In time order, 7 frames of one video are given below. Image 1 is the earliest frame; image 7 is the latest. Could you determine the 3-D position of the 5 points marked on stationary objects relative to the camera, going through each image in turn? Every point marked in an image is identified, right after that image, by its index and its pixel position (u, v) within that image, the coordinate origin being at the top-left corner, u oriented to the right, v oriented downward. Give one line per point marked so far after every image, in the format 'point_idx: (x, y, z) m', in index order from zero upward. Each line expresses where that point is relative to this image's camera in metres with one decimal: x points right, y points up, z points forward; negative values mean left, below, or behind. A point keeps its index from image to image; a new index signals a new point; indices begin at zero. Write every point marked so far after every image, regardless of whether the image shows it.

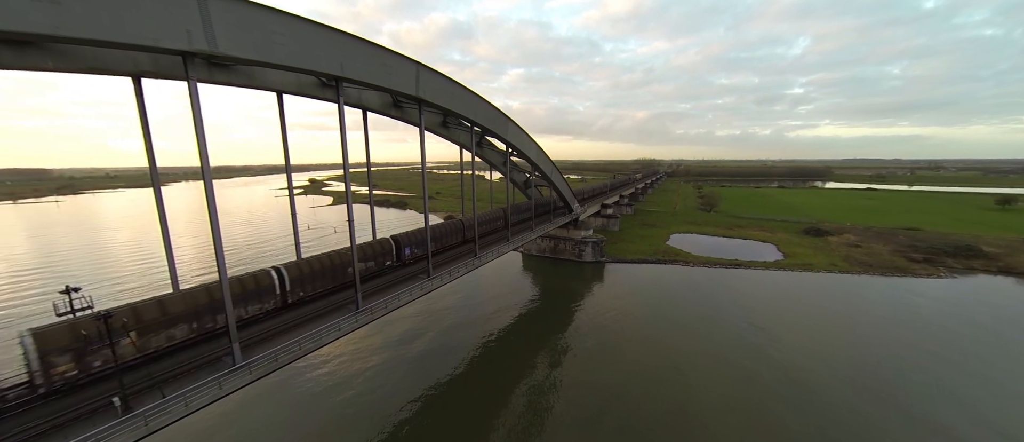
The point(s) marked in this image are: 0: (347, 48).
0: (-5.2, +5.6, +11.0) m
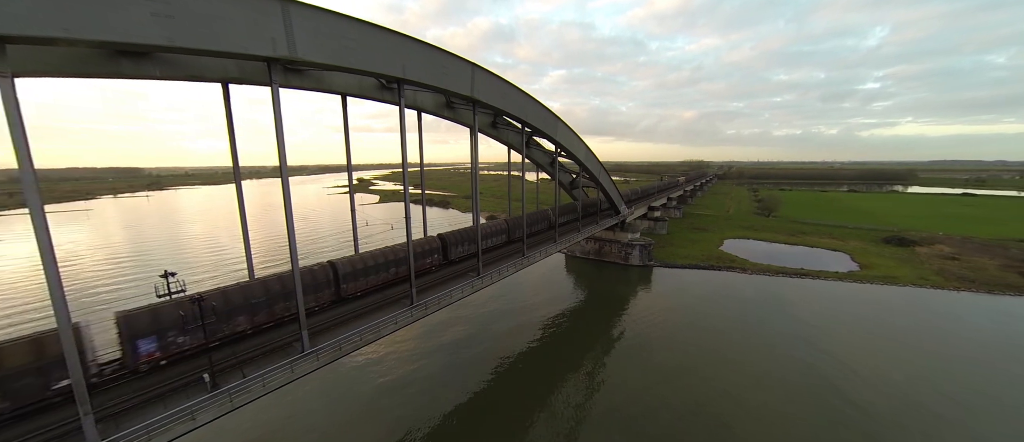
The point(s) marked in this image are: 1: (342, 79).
0: (-3.4, +5.7, +11.3) m
1: (-6.2, +5.3, +12.5) m
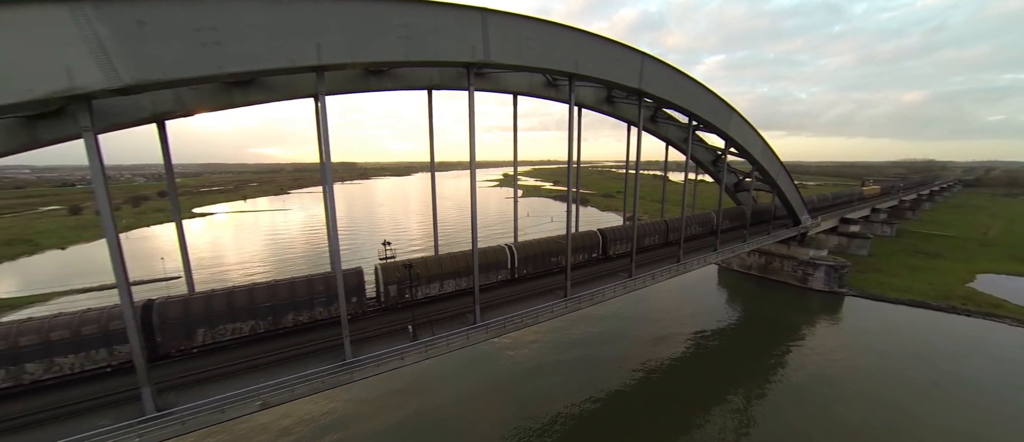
0: (+2.3, +5.9, +11.6) m
1: (+0.1, +5.7, +13.7) m
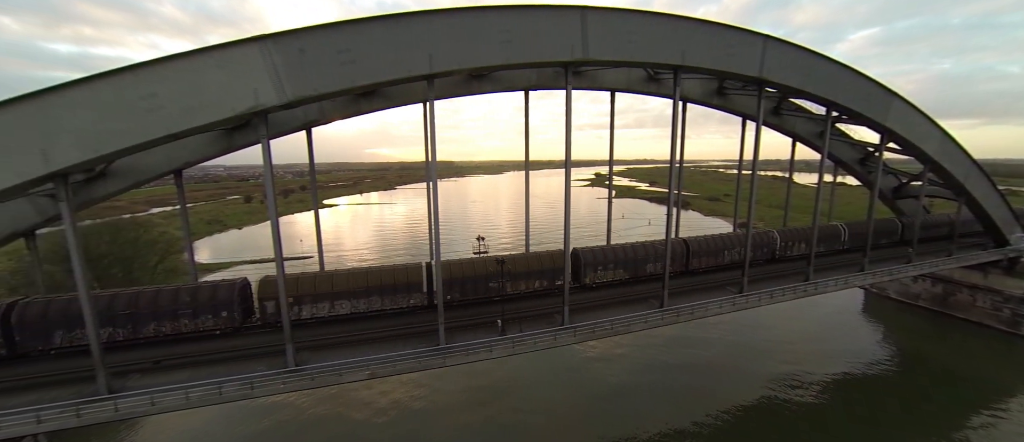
0: (+5.5, +5.8, +10.6) m
1: (+3.9, +5.6, +13.1) m
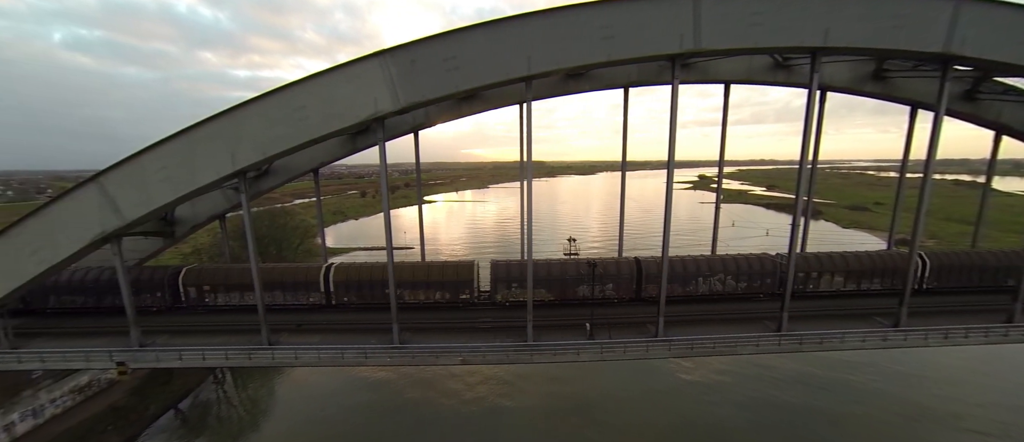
0: (+8.4, +5.4, +8.8) m
1: (+7.4, +5.4, +11.6) m
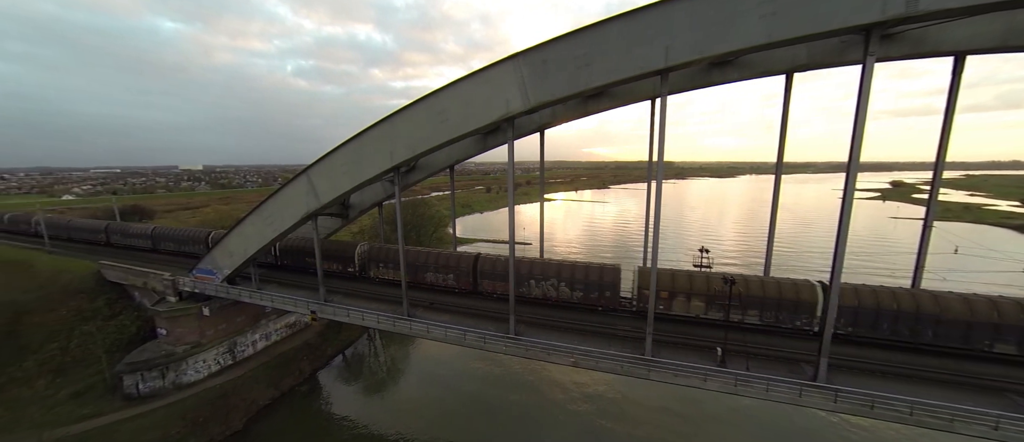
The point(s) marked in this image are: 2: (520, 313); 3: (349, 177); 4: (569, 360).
0: (+11.2, +4.8, +5.4) m
1: (+11.2, +4.7, +8.4) m
2: (+0.2, -3.2, +12.1) m
3: (-6.1, +1.6, +12.7) m
4: (+1.5, -3.7, +9.2) m
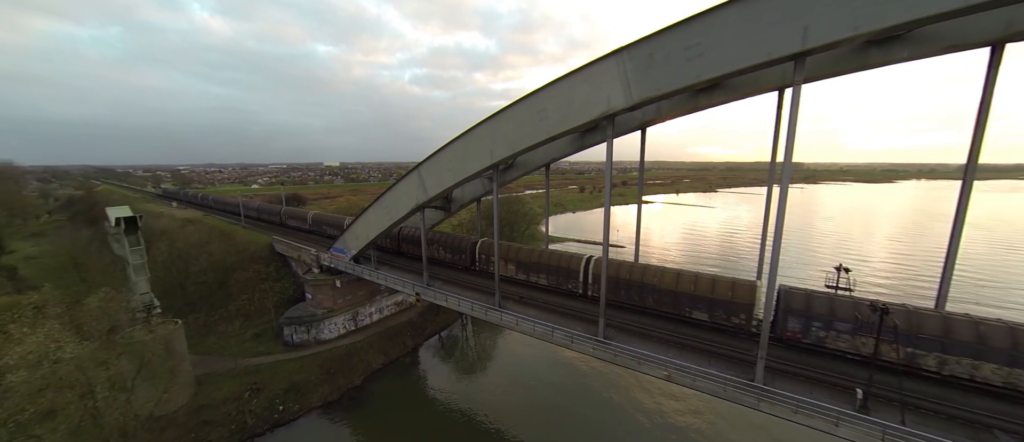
0: (+12.6, +4.2, +2.3) m
1: (+13.4, +4.1, +5.3) m
2: (+3.3, -3.3, +11.7) m
3: (-2.4, +1.9, +13.9) m
4: (+3.7, -3.8, +8.6) m
